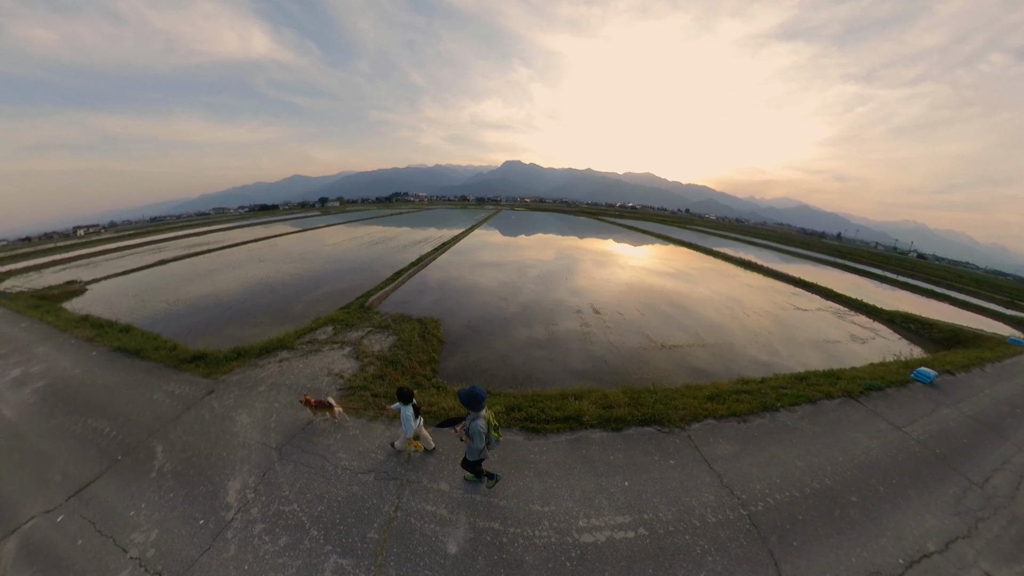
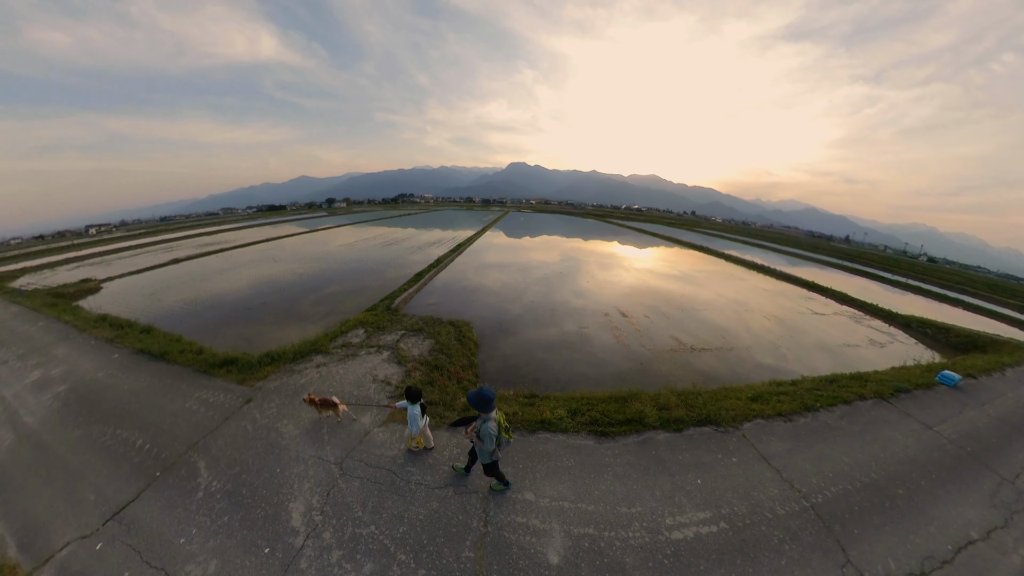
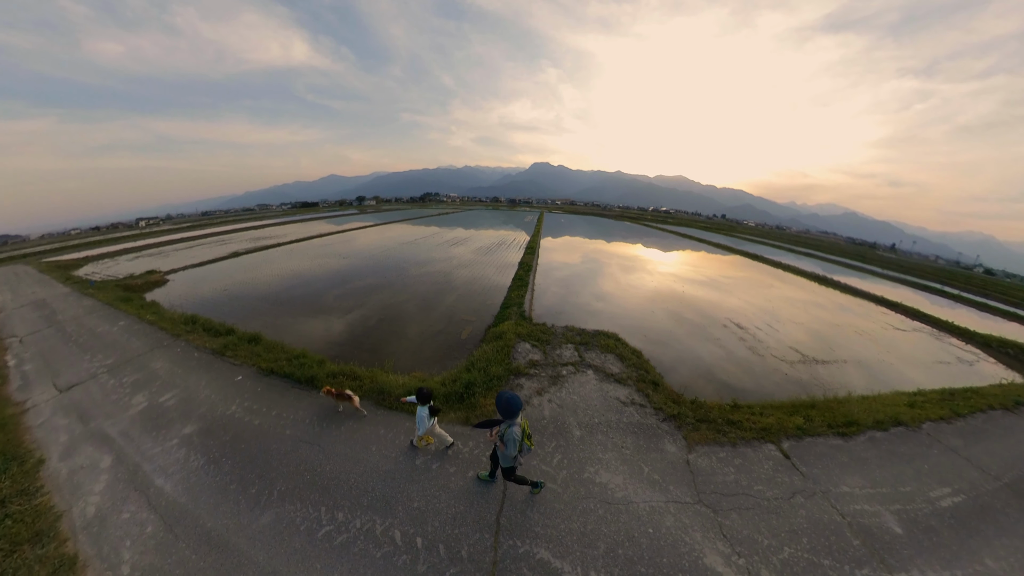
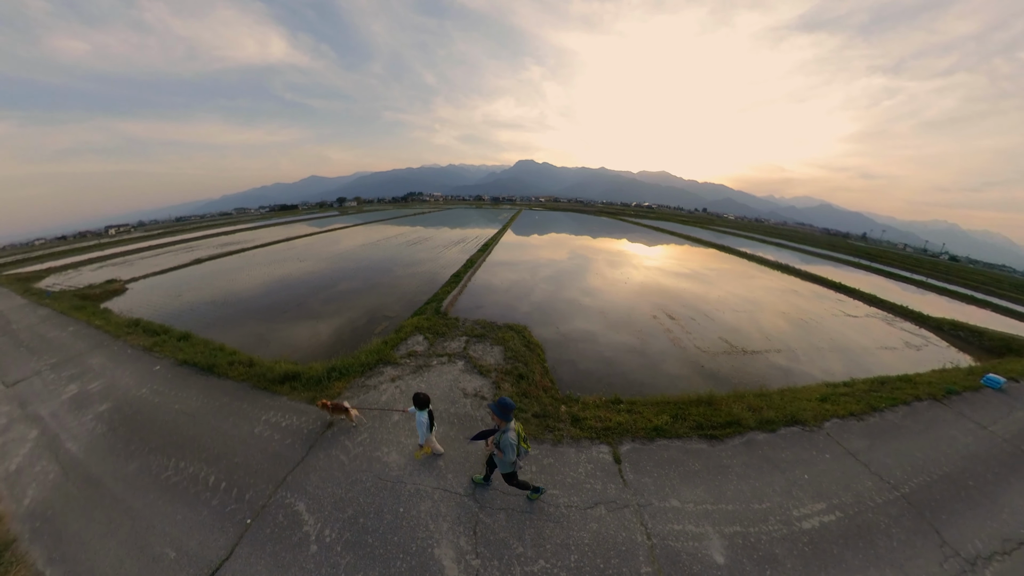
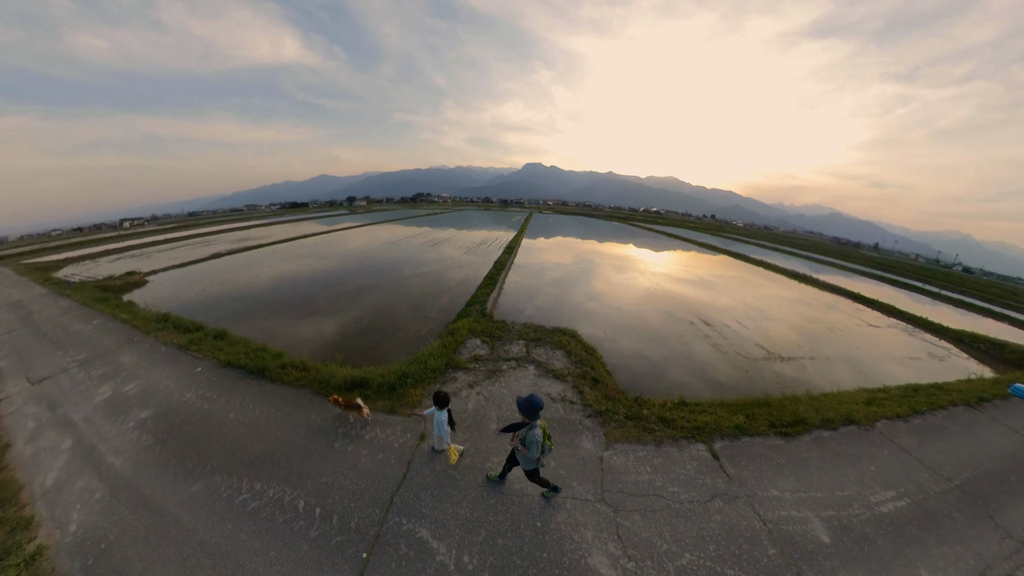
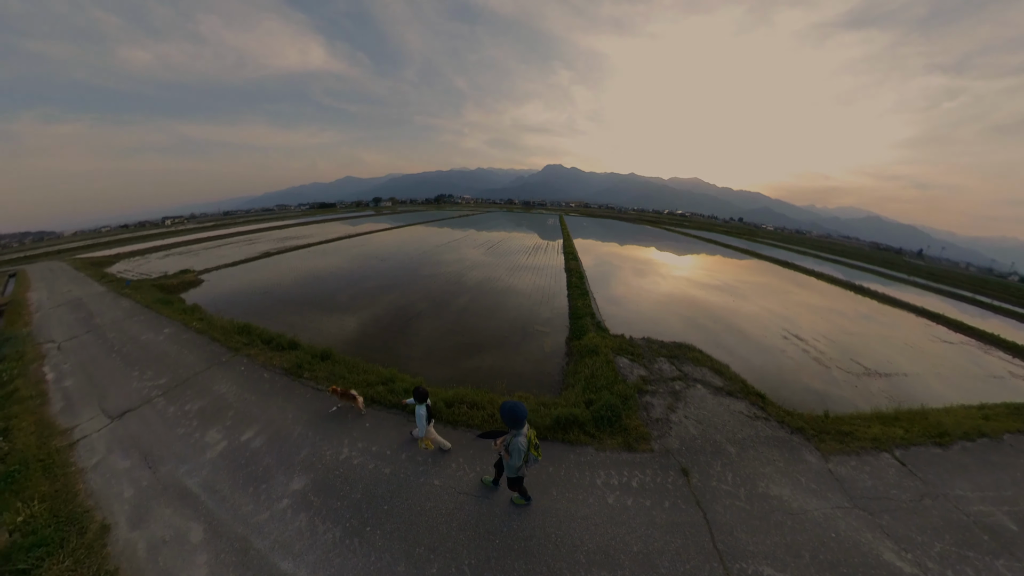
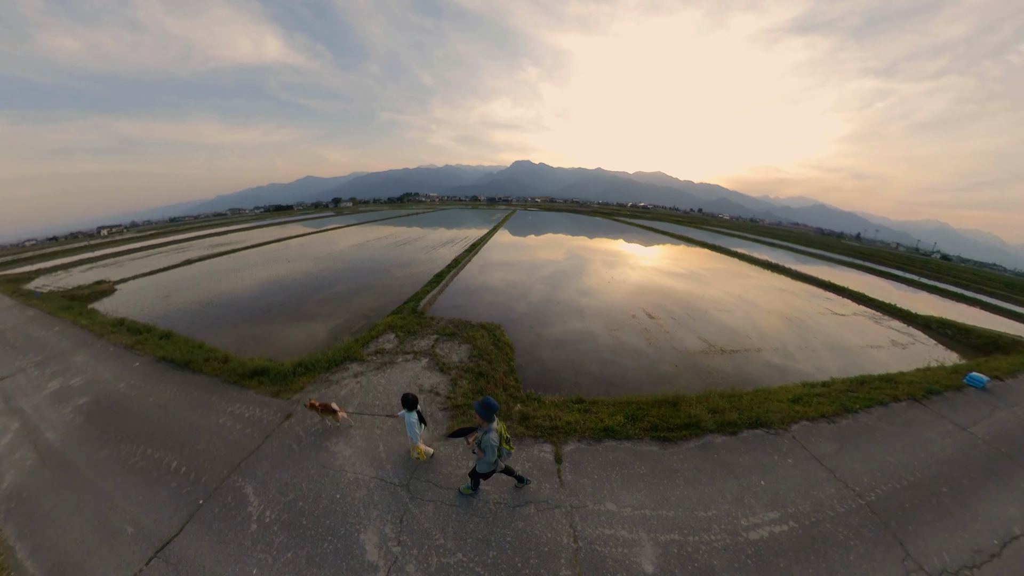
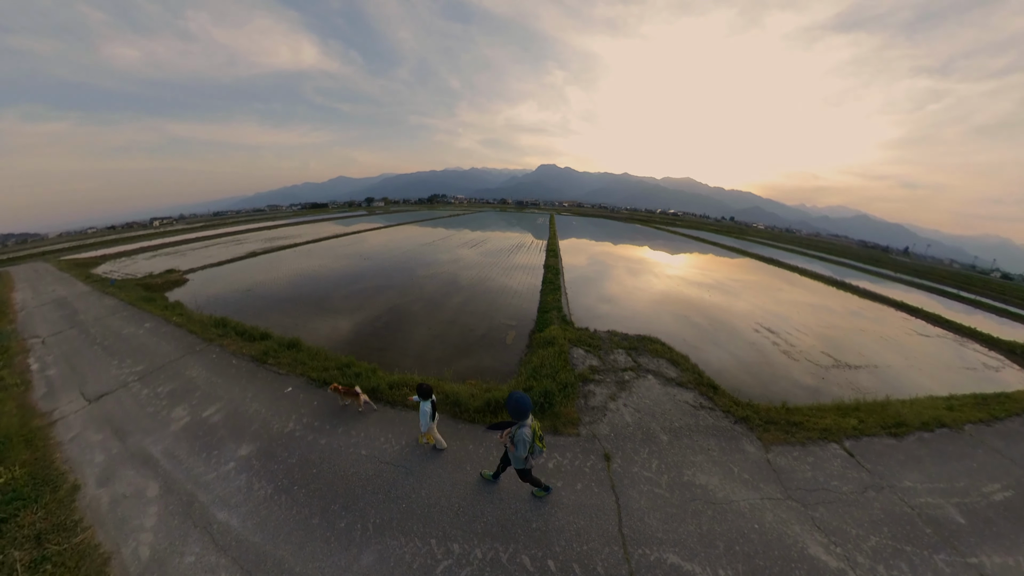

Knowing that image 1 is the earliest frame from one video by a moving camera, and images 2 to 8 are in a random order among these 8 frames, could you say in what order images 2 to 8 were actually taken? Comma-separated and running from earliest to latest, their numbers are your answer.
2, 7, 4, 5, 3, 8, 6
